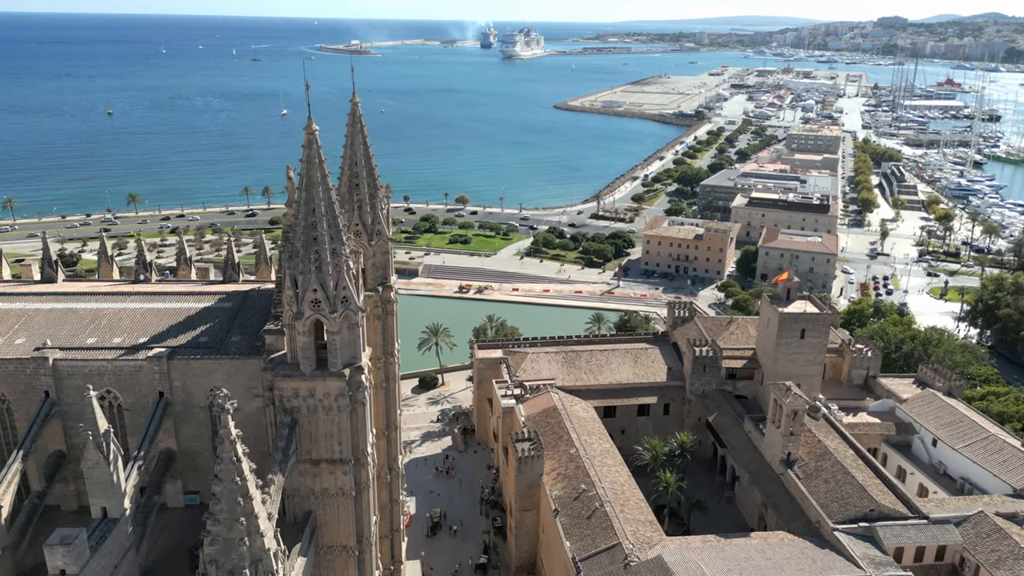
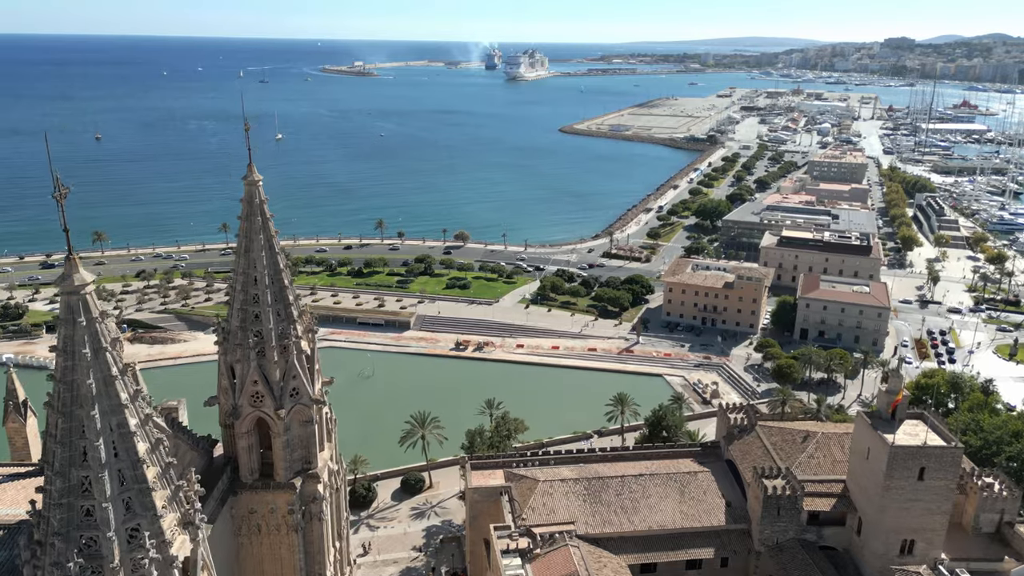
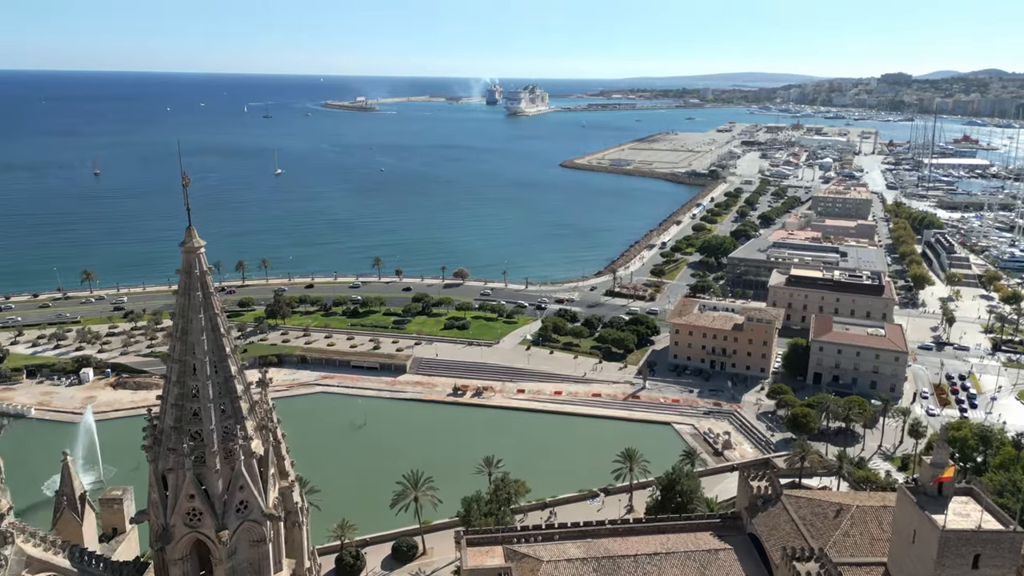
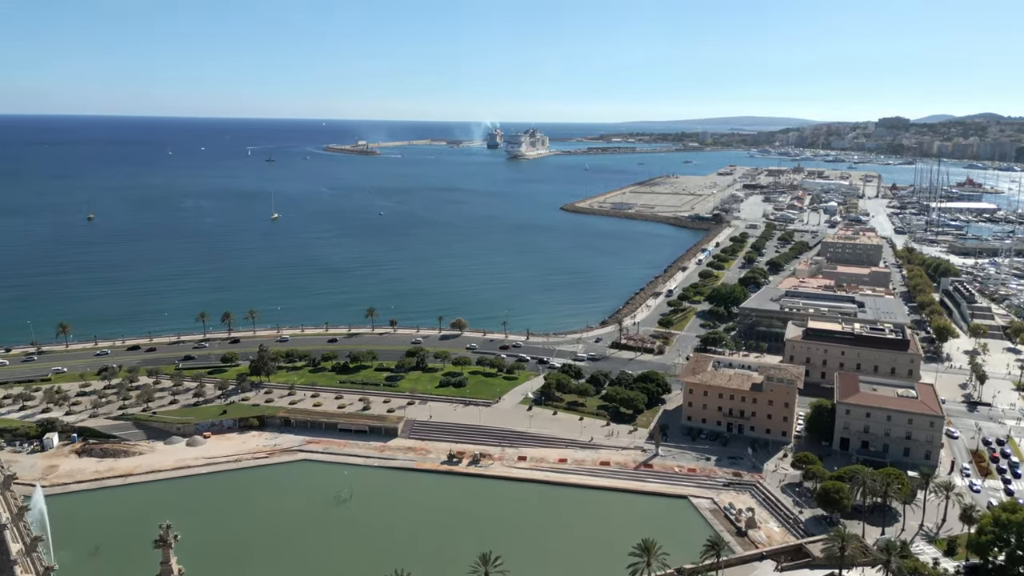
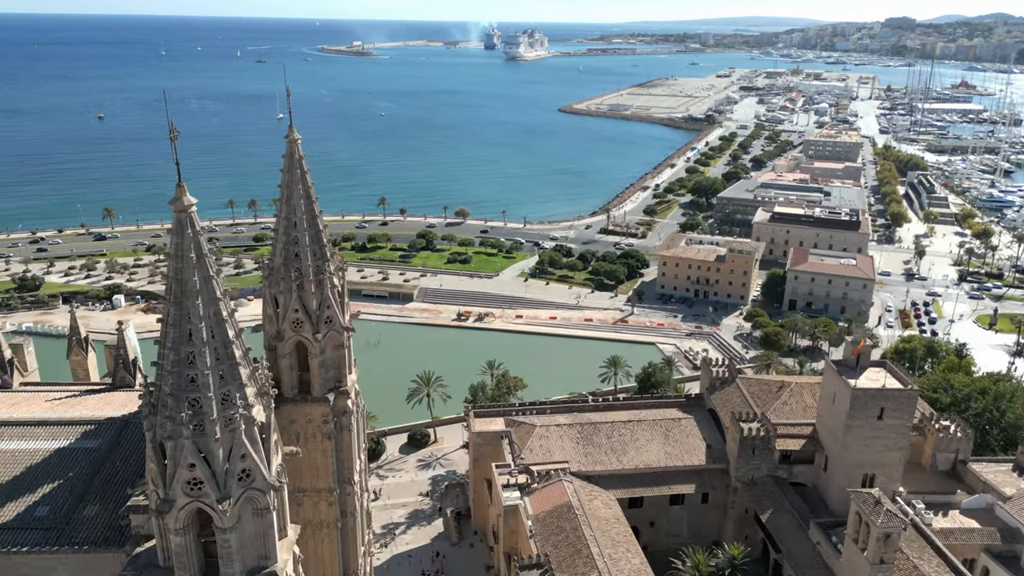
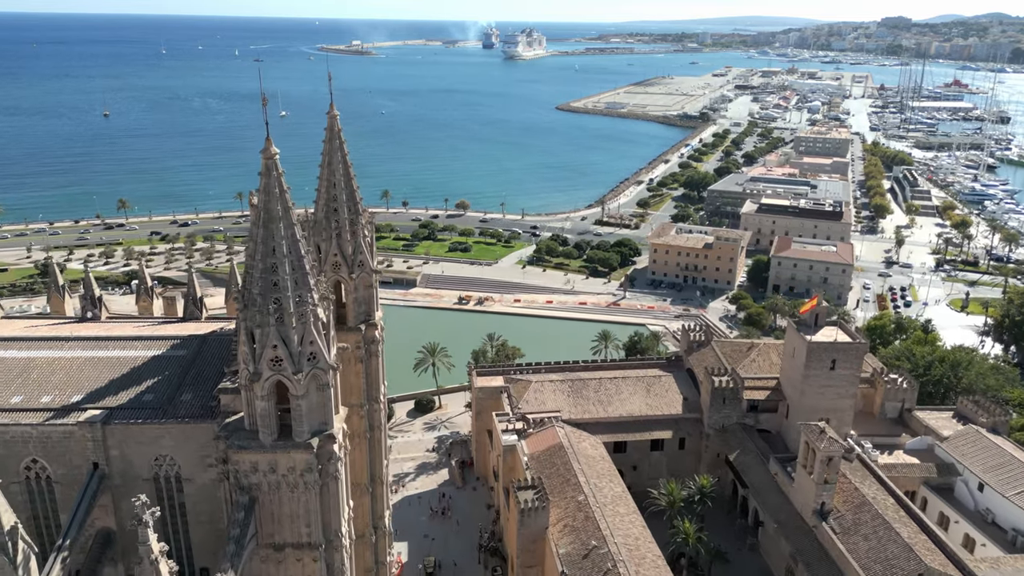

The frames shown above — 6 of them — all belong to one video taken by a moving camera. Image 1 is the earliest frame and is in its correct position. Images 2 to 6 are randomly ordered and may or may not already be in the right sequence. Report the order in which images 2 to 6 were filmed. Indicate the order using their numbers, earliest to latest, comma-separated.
6, 5, 2, 3, 4
